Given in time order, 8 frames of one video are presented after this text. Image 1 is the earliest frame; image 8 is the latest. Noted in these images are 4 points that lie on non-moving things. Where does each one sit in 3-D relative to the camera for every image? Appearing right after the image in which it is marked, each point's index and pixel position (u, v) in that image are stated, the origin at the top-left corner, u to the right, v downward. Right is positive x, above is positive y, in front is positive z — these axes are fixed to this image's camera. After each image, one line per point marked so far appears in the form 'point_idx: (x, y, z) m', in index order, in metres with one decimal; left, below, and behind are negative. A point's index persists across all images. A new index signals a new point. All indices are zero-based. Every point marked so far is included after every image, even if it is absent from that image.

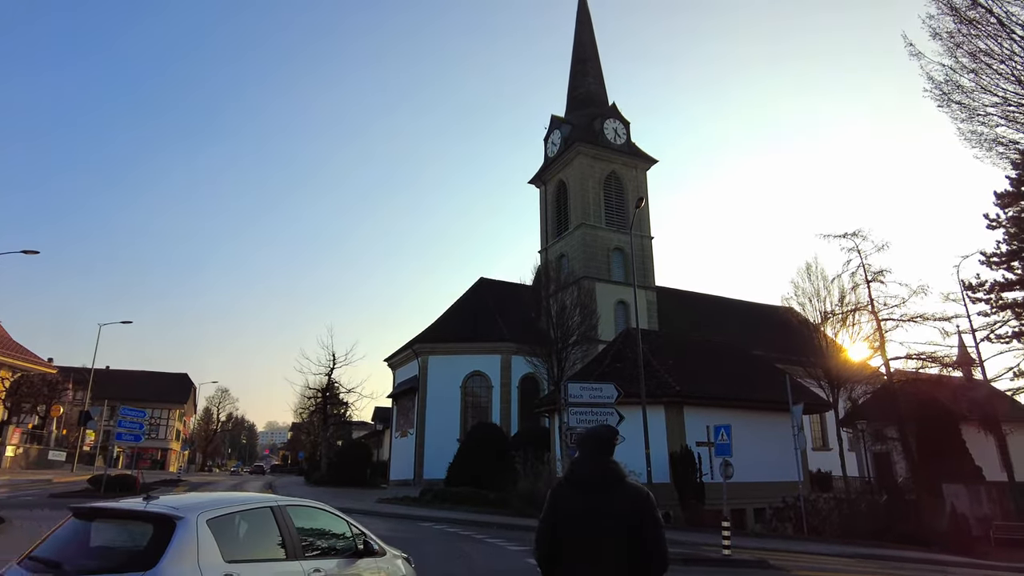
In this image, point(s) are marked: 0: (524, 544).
0: (+0.2, -5.8, +14.5) m
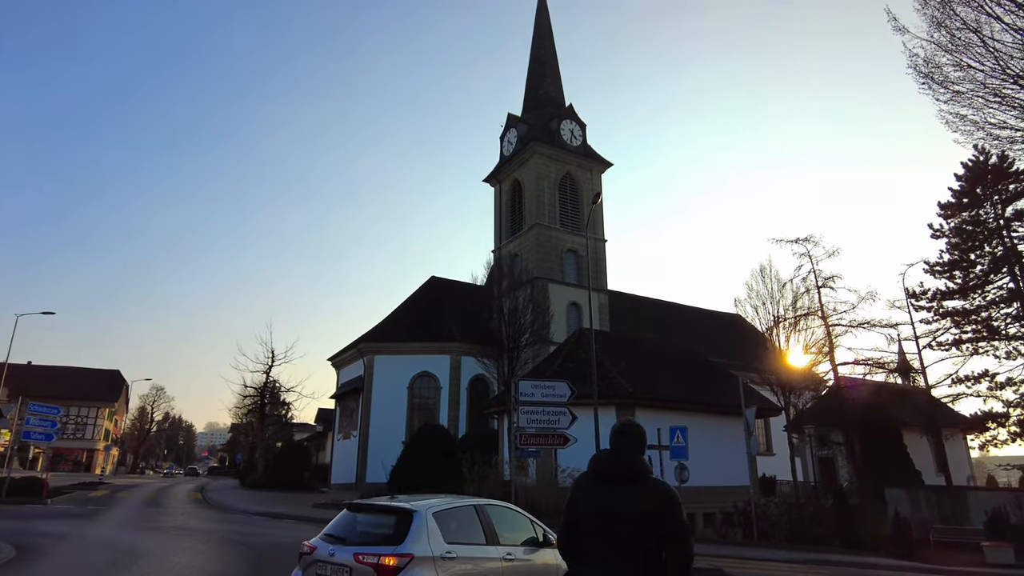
0: (-1.0, -5.6, +13.6) m
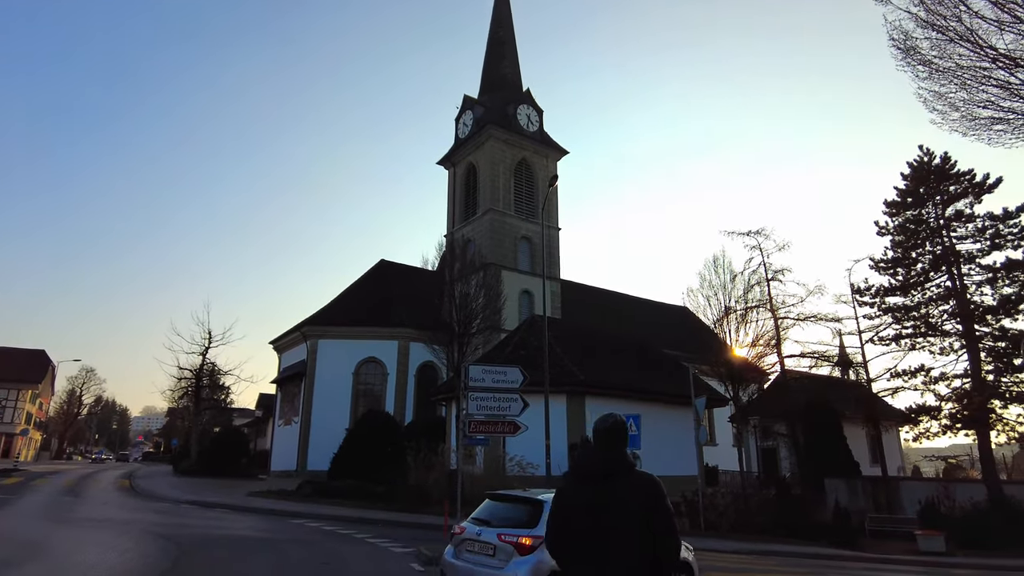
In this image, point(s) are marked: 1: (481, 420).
0: (-2.1, -5.1, +13.0) m
1: (-0.6, -2.4, +11.9) m
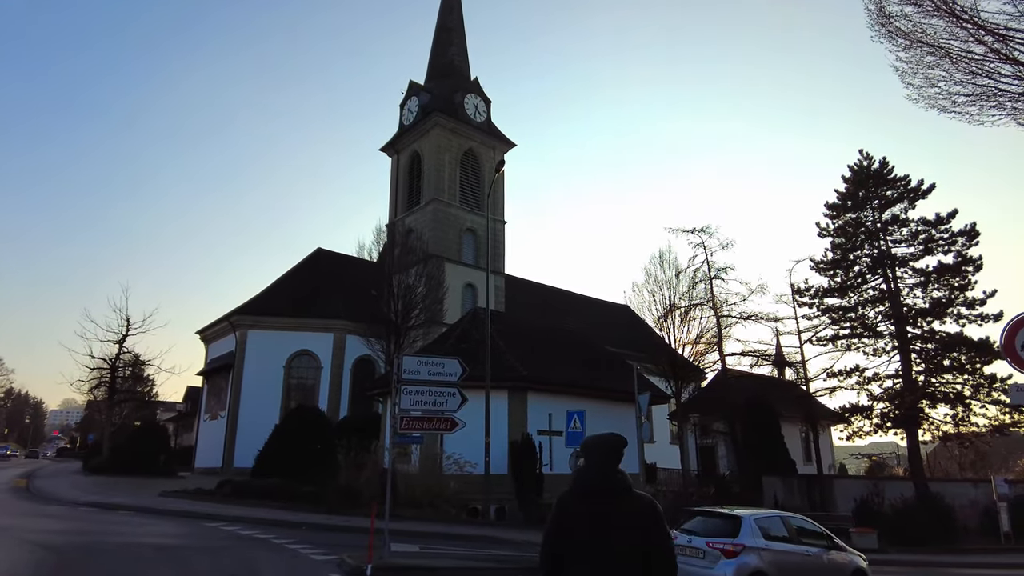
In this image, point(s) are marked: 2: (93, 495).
0: (-3.3, -4.8, +11.9) m
1: (-1.7, -2.2, +10.9) m
2: (-13.0, -6.4, +20.0) m
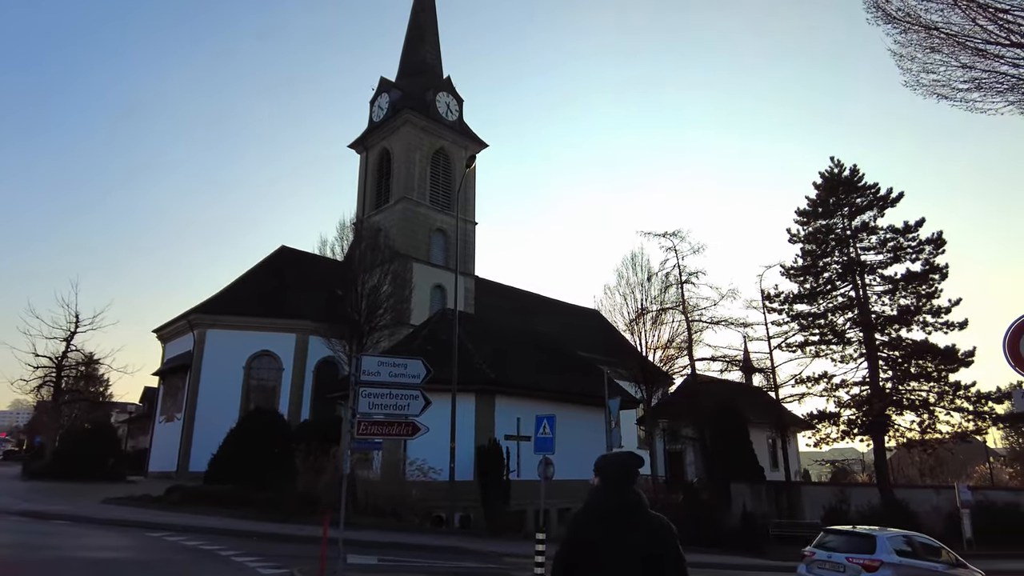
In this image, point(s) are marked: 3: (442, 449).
0: (-3.9, -4.7, +11.1) m
1: (-2.2, -2.1, +10.2) m
2: (-14.0, -6.2, +18.7) m
3: (-2.1, -4.9, +19.5) m
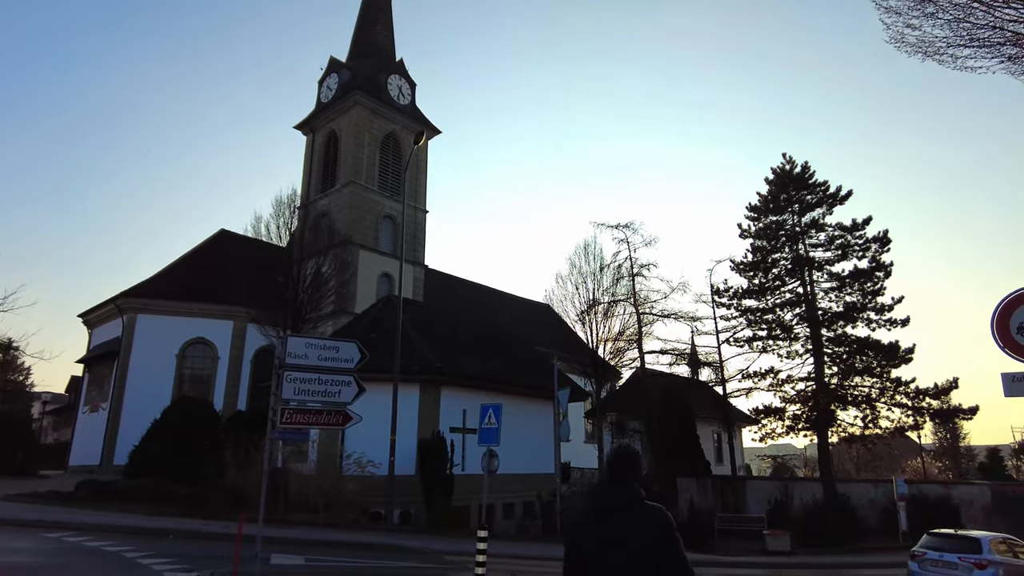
0: (-4.9, -4.3, +10.0) m
1: (-3.1, -1.7, +9.2) m
2: (-15.5, -5.5, +16.9) m
3: (-3.7, -4.4, +18.6) m
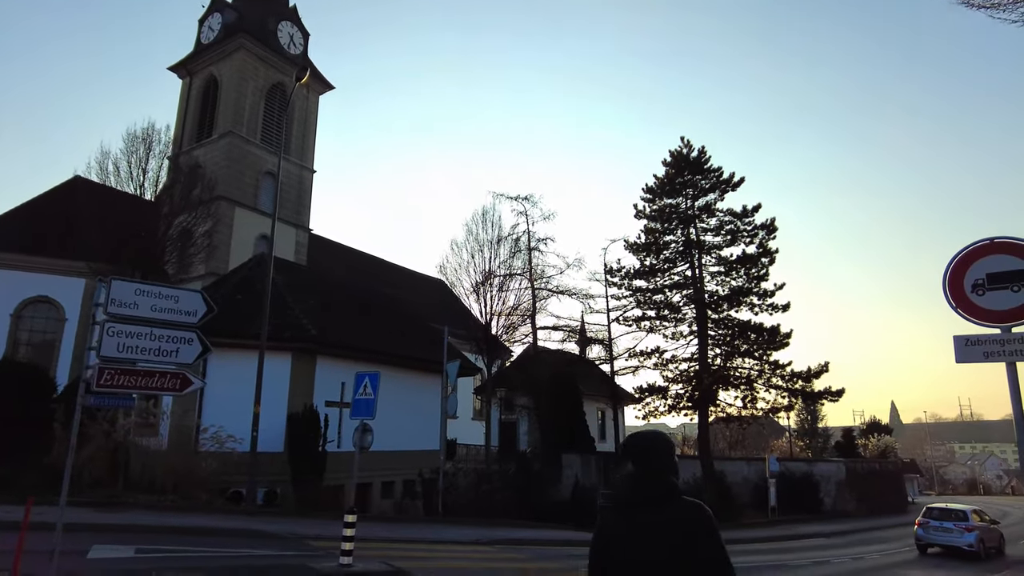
0: (-6.6, -3.4, +8.0) m
1: (-4.5, -0.9, +7.5) m
2: (-18.2, -3.9, +13.1) m
3: (-6.8, -3.3, +16.7) m
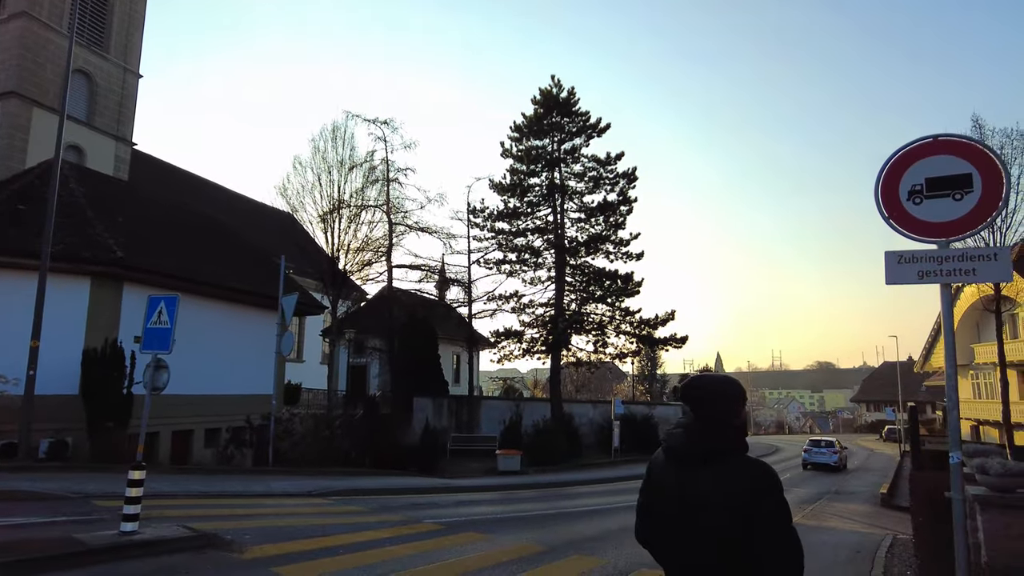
0: (-8.2, -2.2, +5.4) m
1: (-6.0, +0.1, +5.2) m
2: (-20.7, -1.9, +7.9) m
3: (-10.3, -1.3, +13.8) m
